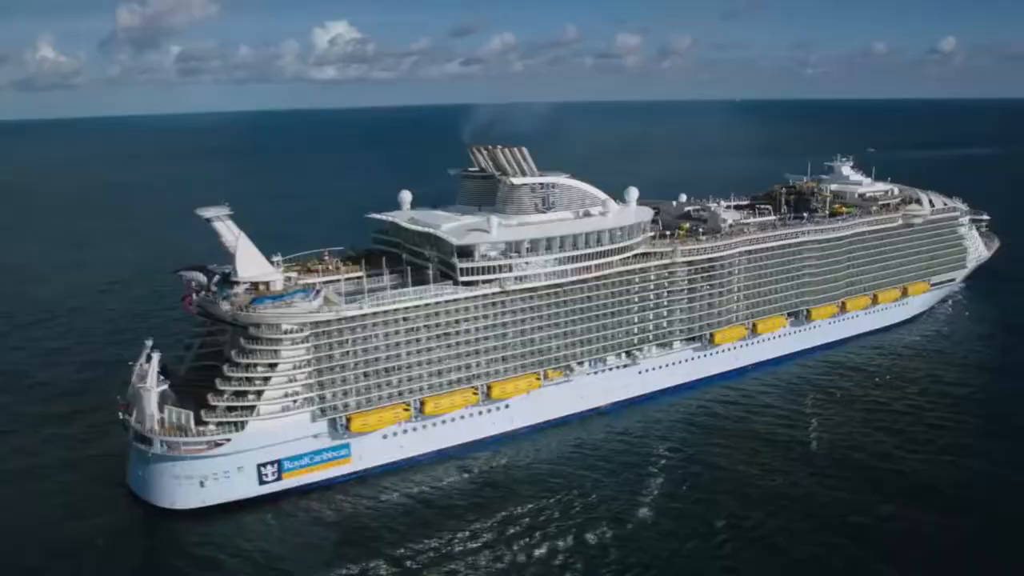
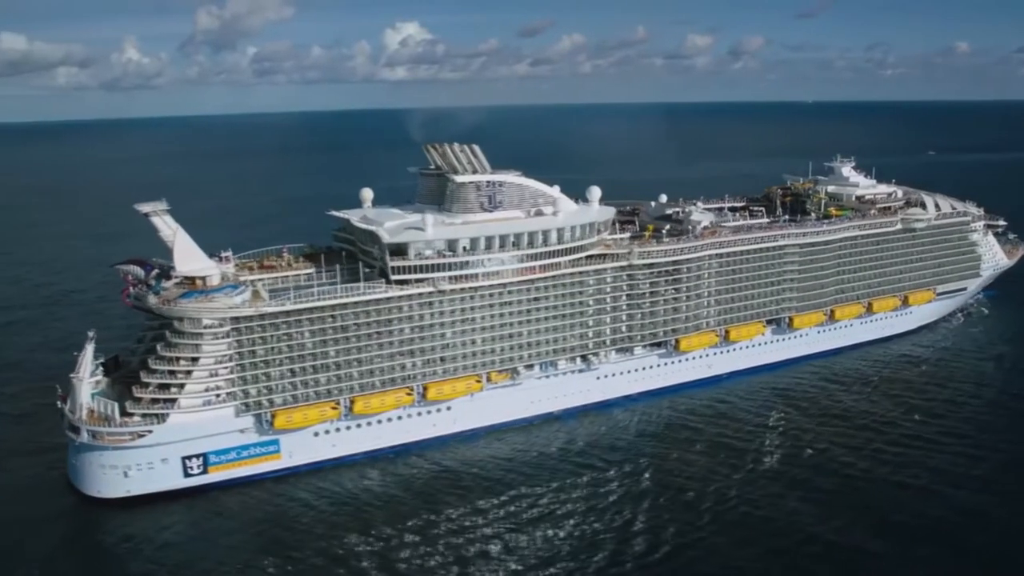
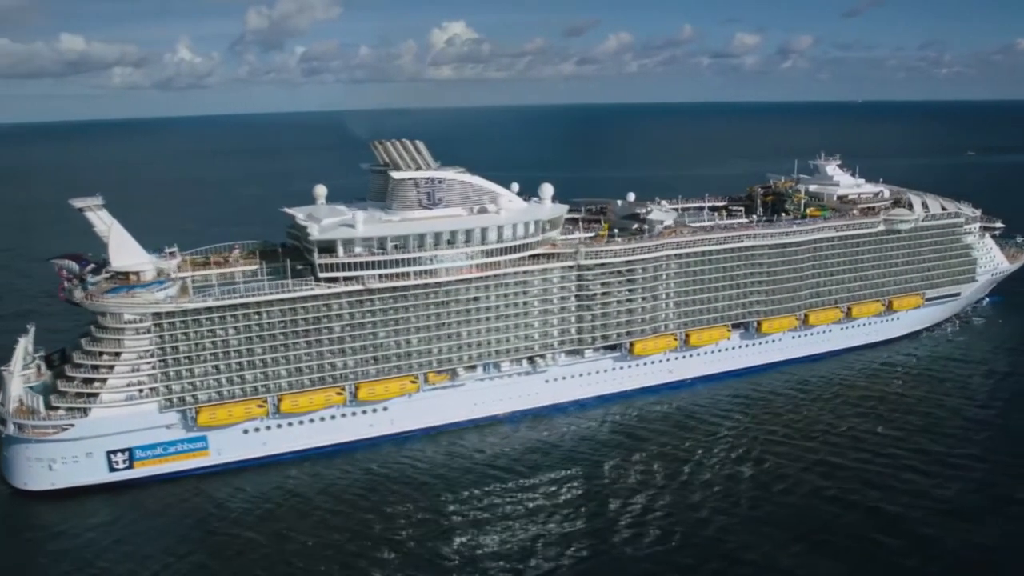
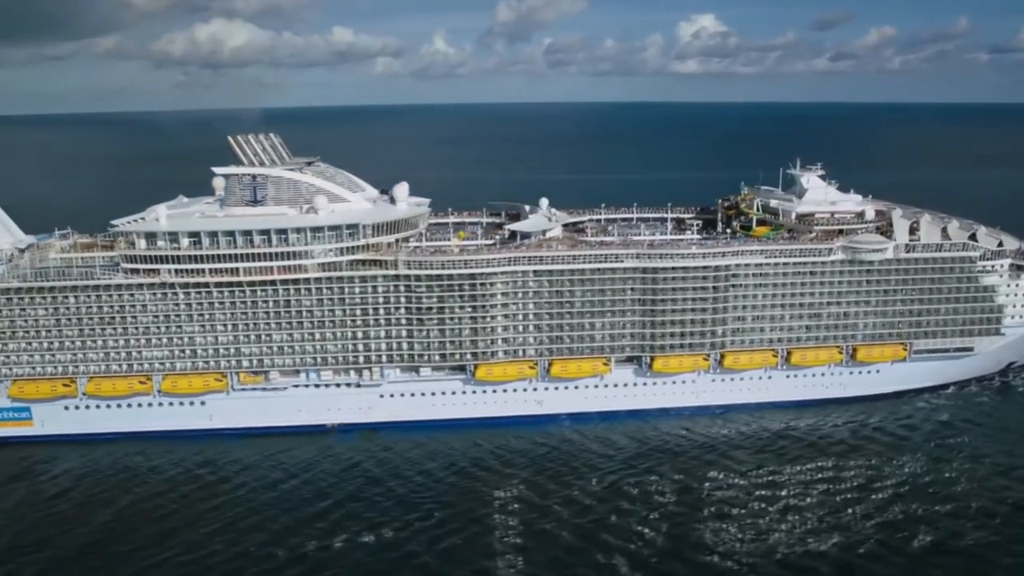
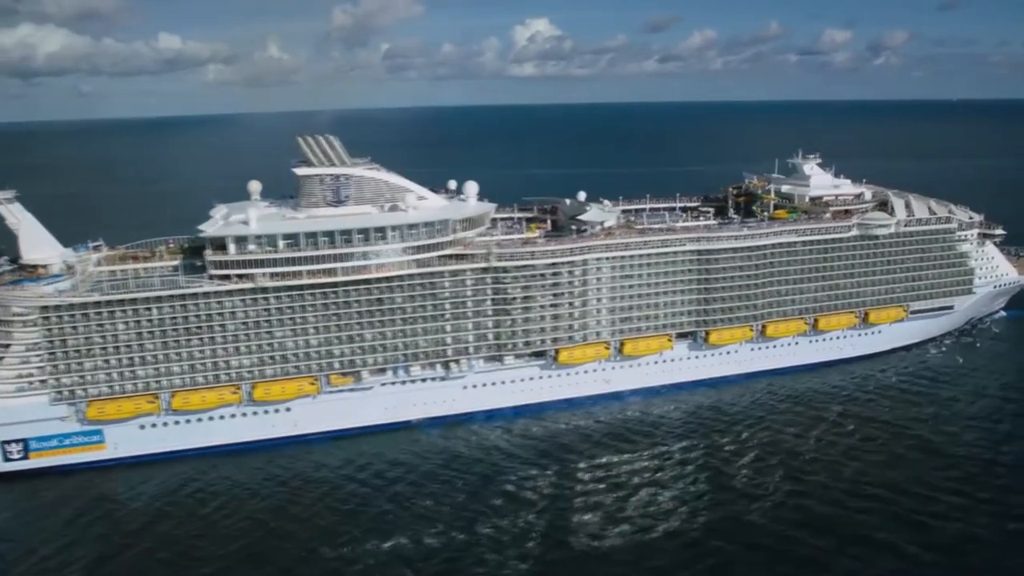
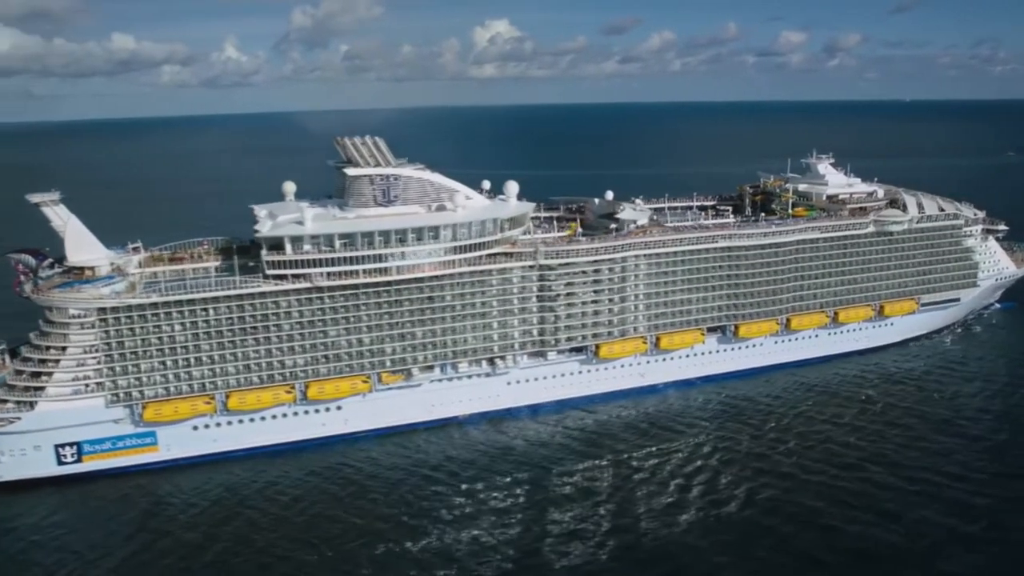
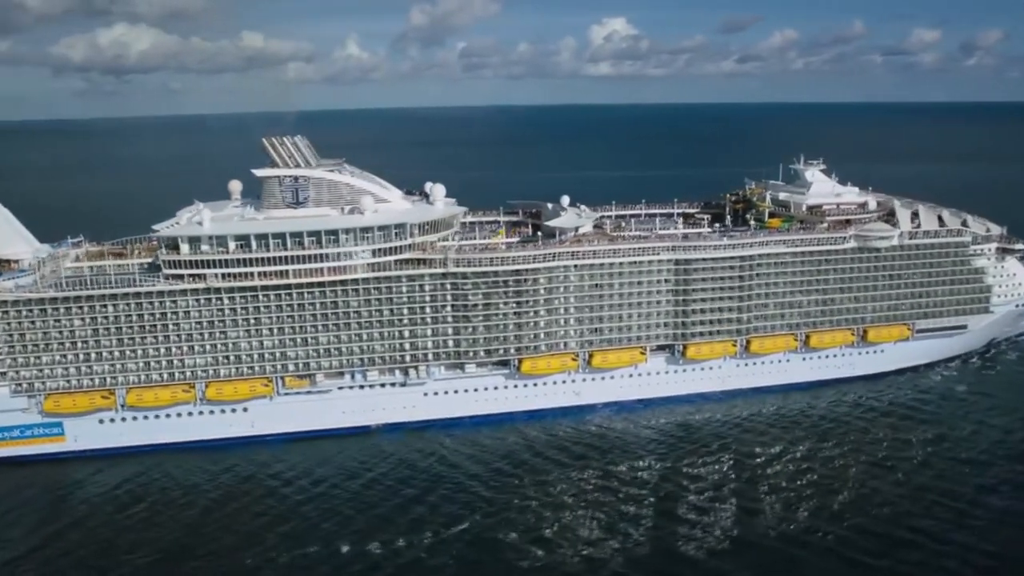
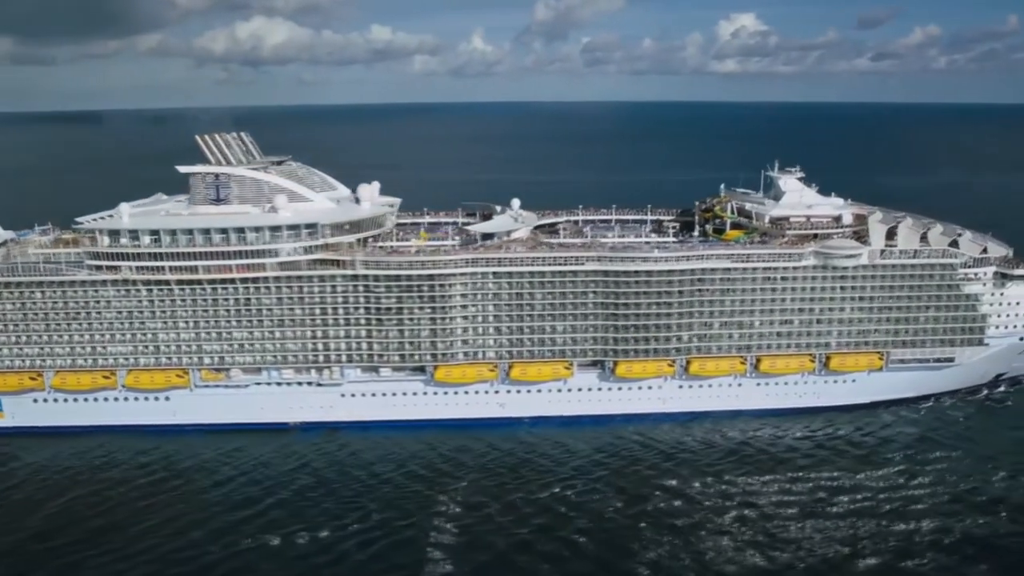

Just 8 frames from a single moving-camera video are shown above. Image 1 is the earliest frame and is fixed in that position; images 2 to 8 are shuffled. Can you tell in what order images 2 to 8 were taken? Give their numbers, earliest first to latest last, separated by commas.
2, 3, 6, 5, 7, 4, 8
